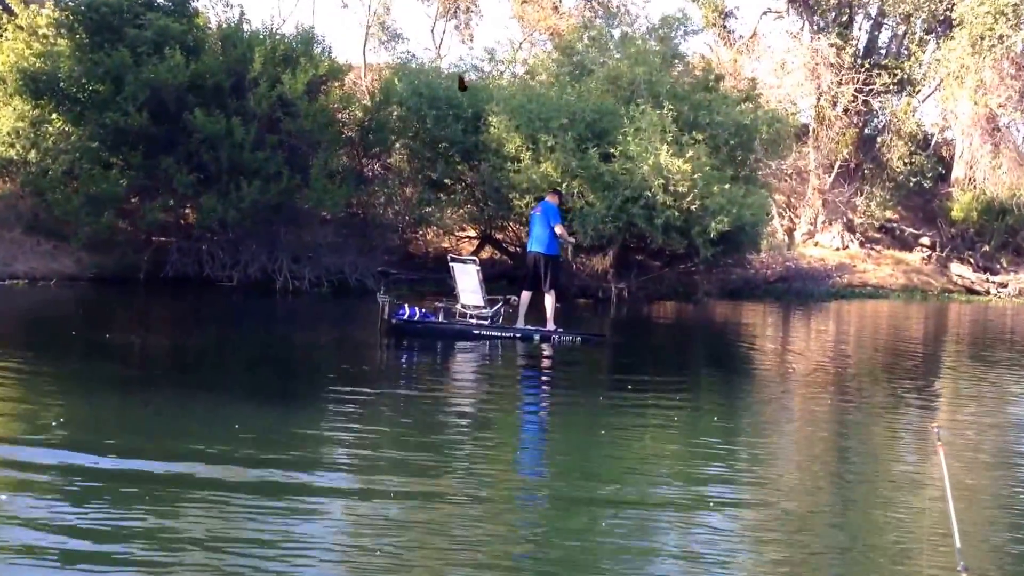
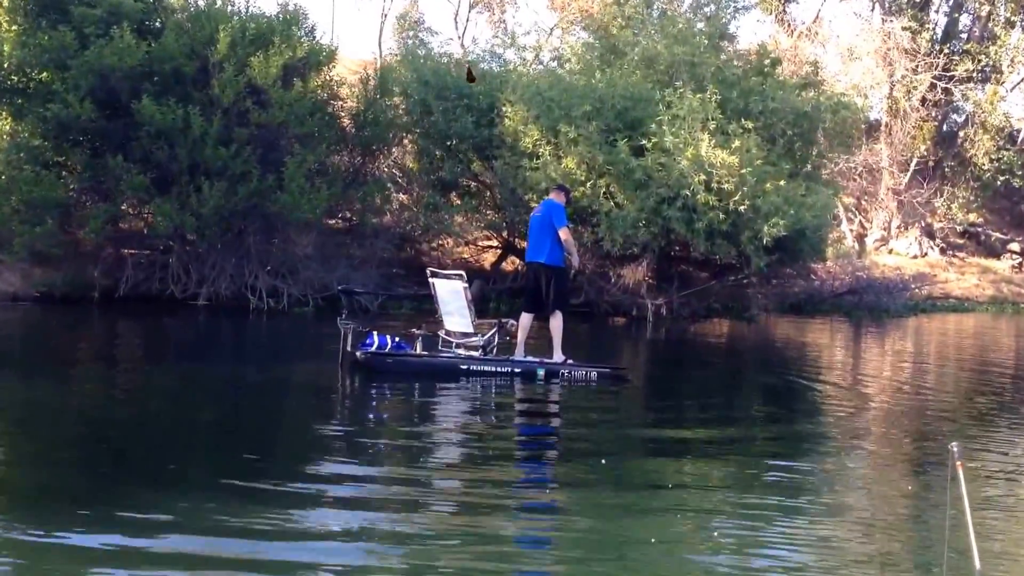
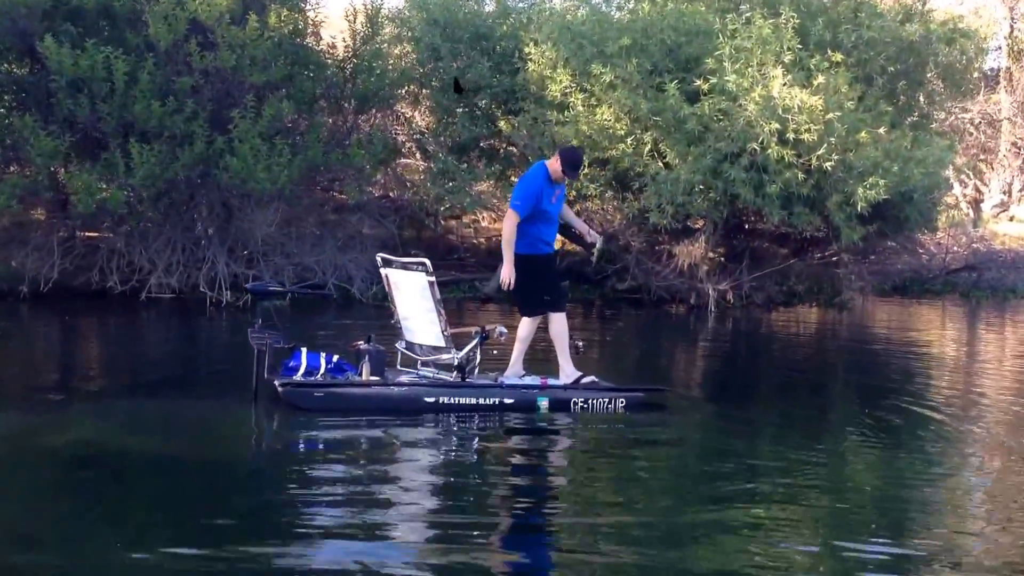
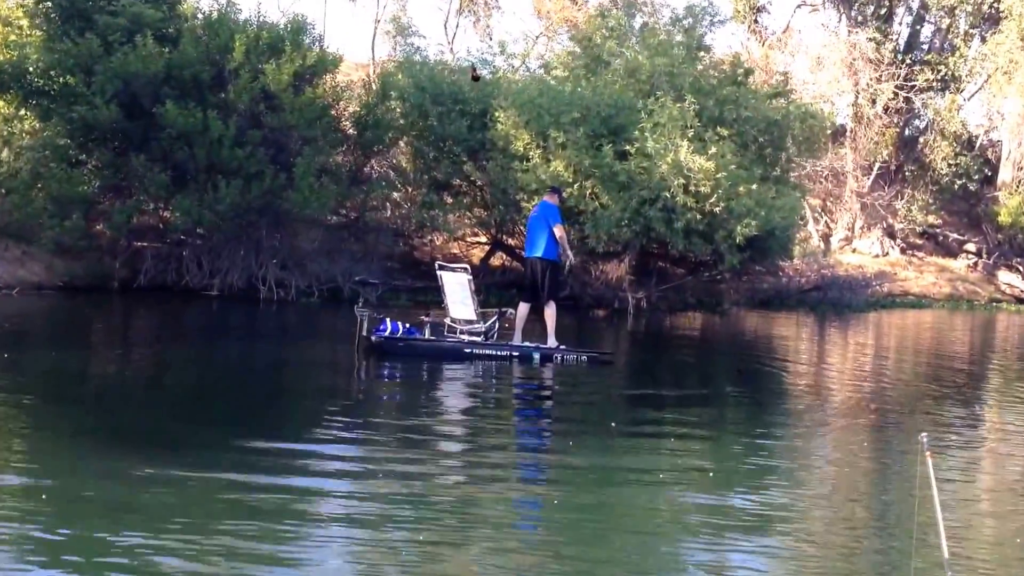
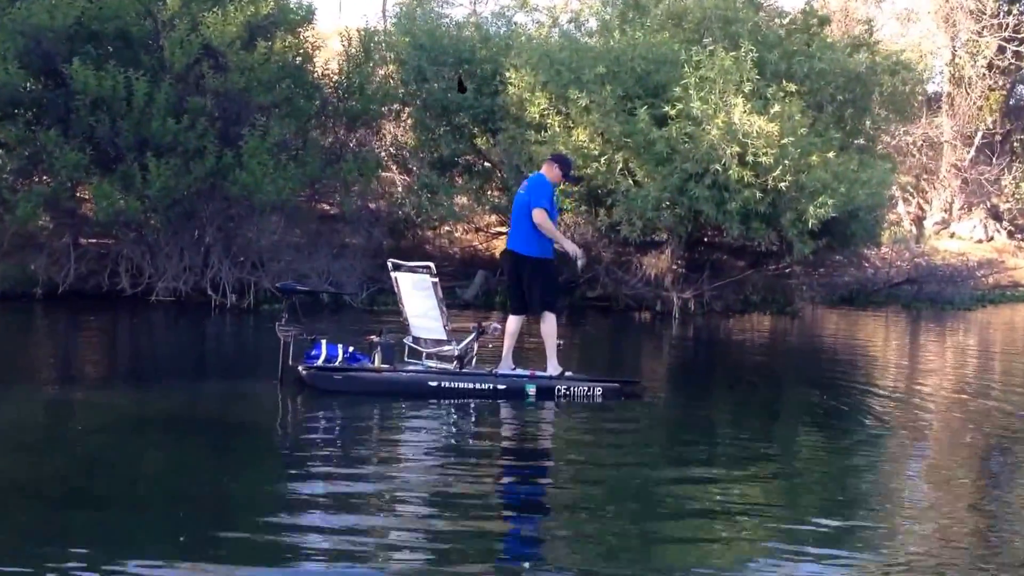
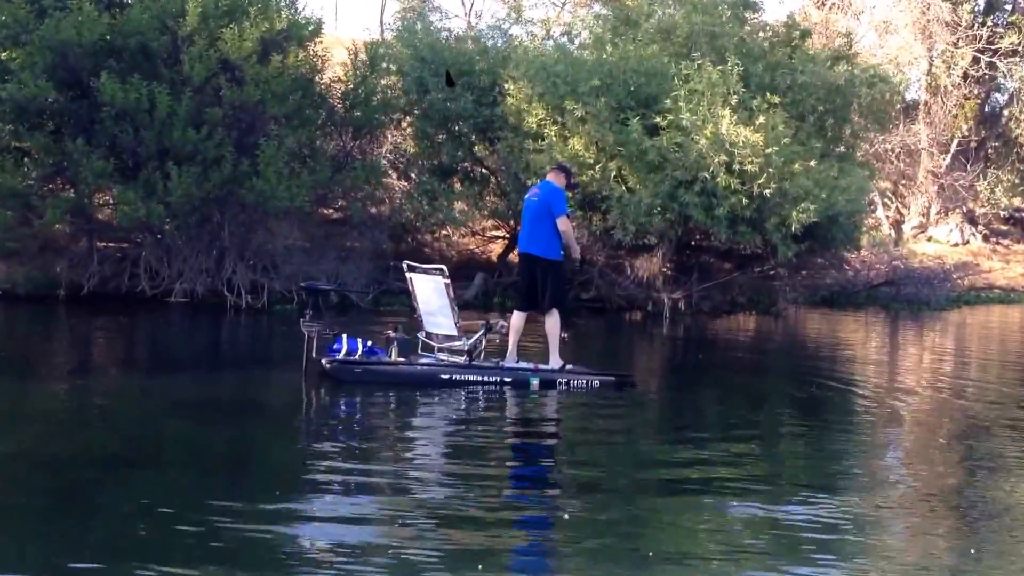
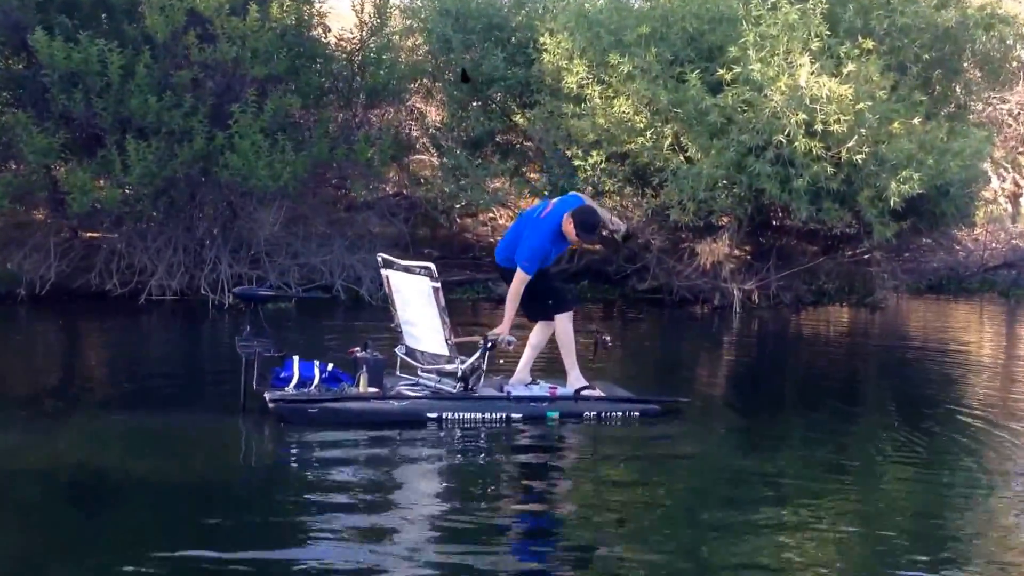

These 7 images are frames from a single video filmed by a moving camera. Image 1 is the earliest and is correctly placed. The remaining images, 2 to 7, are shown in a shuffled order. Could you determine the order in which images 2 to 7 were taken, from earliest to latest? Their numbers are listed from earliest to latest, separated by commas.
4, 2, 6, 5, 3, 7
